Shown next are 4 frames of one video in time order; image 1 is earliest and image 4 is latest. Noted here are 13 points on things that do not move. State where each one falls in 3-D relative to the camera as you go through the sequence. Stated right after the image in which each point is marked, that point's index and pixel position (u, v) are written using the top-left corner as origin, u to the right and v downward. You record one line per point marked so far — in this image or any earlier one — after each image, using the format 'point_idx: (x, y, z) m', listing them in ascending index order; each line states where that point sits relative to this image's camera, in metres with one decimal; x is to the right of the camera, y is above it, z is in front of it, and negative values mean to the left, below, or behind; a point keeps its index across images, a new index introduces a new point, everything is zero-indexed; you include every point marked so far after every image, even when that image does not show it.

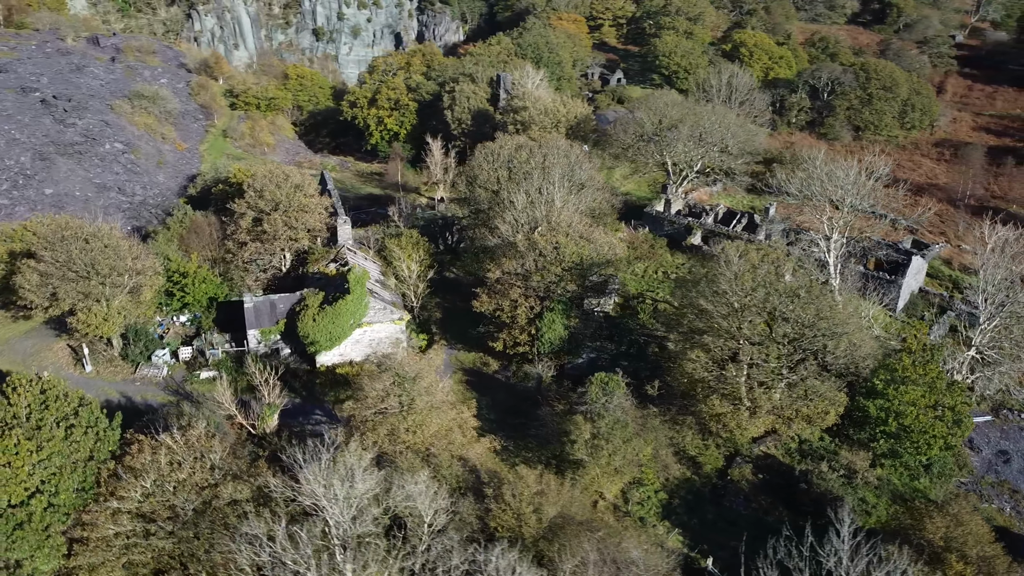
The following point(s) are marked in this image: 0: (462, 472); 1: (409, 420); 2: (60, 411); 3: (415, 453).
0: (-1.2, -4.3, +19.1) m
1: (-2.5, -3.1, +19.4) m
2: (-9.9, -2.7, +17.7) m
3: (-2.3, -3.8, +18.9) m
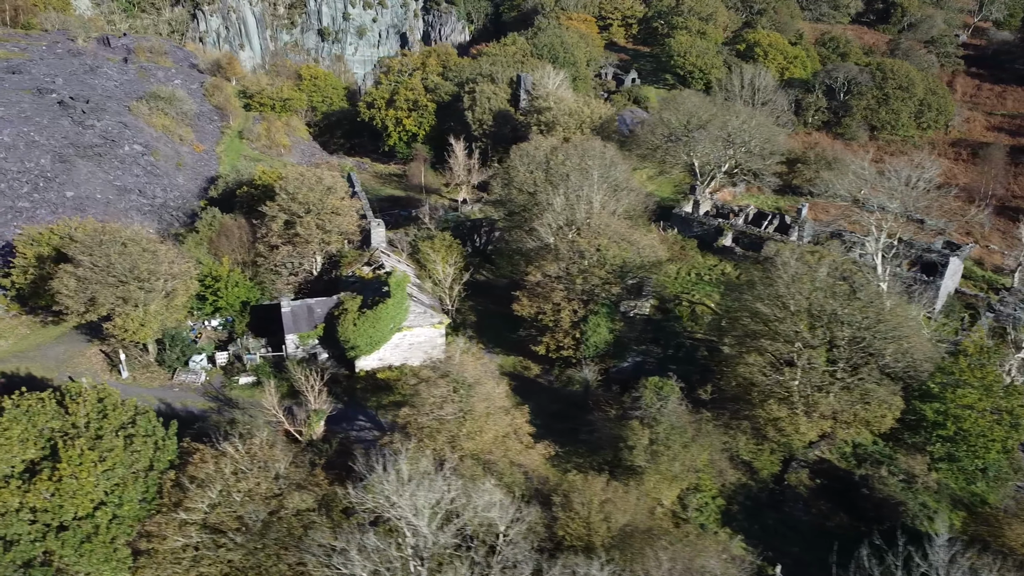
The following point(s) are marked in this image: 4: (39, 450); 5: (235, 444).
0: (+0.3, -4.4, +18.9) m
1: (-1.0, -3.2, +19.1) m
2: (-8.5, -2.9, +17.3) m
3: (-0.9, -4.0, +18.6) m
4: (-9.4, -3.2, +16.0) m
5: (-6.1, -3.4, +17.6) m
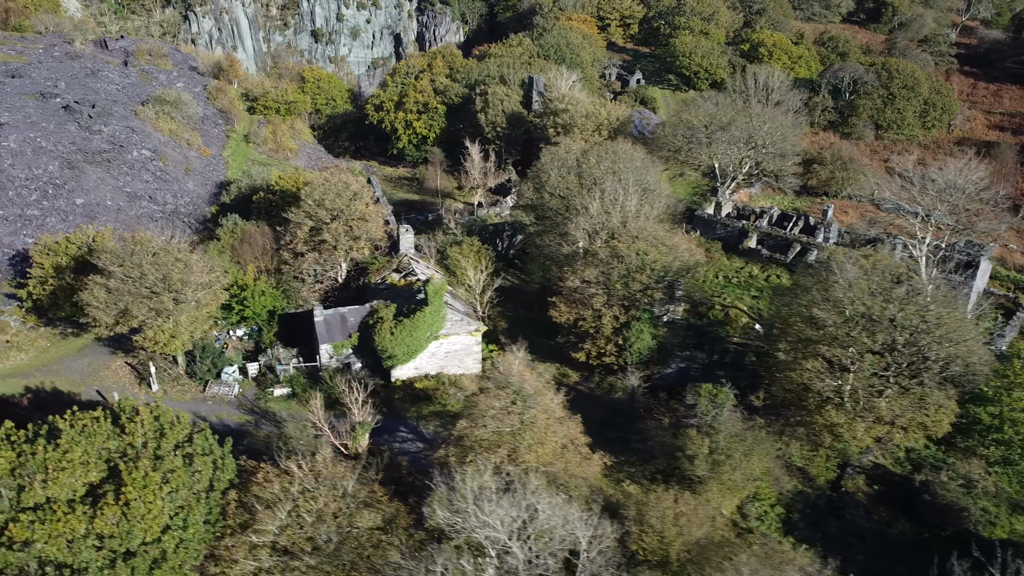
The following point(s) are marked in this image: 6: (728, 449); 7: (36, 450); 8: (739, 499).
0: (+1.8, -4.6, +18.5) m
1: (+0.4, -3.5, +18.7) m
2: (-7.0, -3.2, +16.7) m
3: (+0.6, -4.2, +18.2) m
4: (-7.9, -3.5, +15.4) m
5: (-4.6, -3.7, +17.1) m
6: (+5.3, -3.9, +19.8) m
7: (-9.1, -3.1, +15.4) m
8: (+5.6, -5.2, +19.7) m
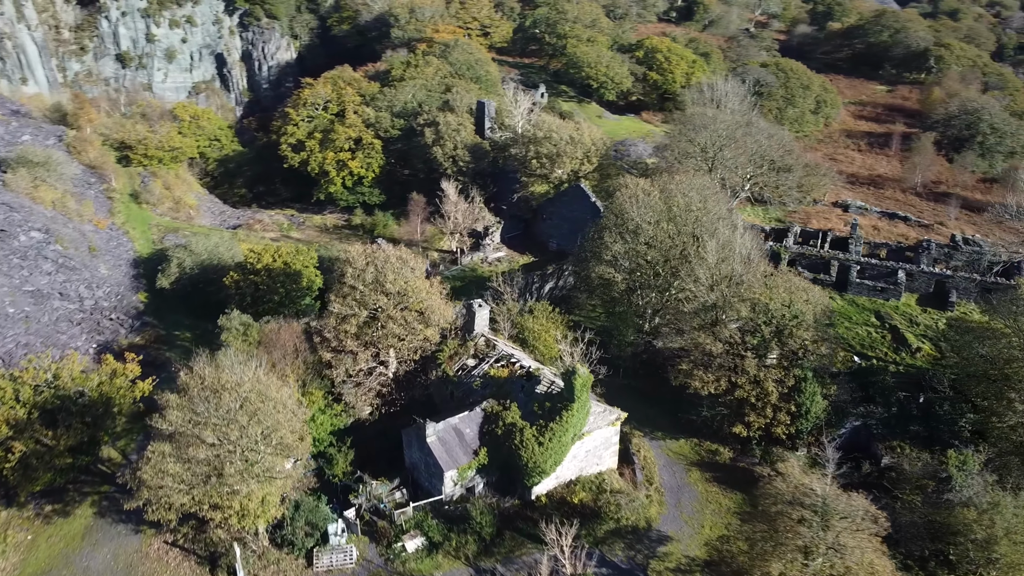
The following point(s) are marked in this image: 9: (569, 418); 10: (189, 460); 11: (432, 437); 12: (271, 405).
0: (+8.2, -6.3, +15.4) m
1: (+6.7, -5.3, +15.3) m
2: (+0.2, -5.9, +11.4) m
3: (+7.1, -6.0, +14.9) m
4: (-0.3, -6.4, +9.8) m
5: (+2.4, -6.1, +12.4) m
6: (+11.2, -5.2, +17.7) m
7: (-1.5, -6.1, +9.5) m
8: (+11.6, -6.4, +17.7) m
9: (+1.6, -3.3, +20.3) m
10: (-6.7, -3.5, +16.7) m
11: (-1.9, -3.8, +20.4) m
12: (-5.4, -2.6, +17.7) m
